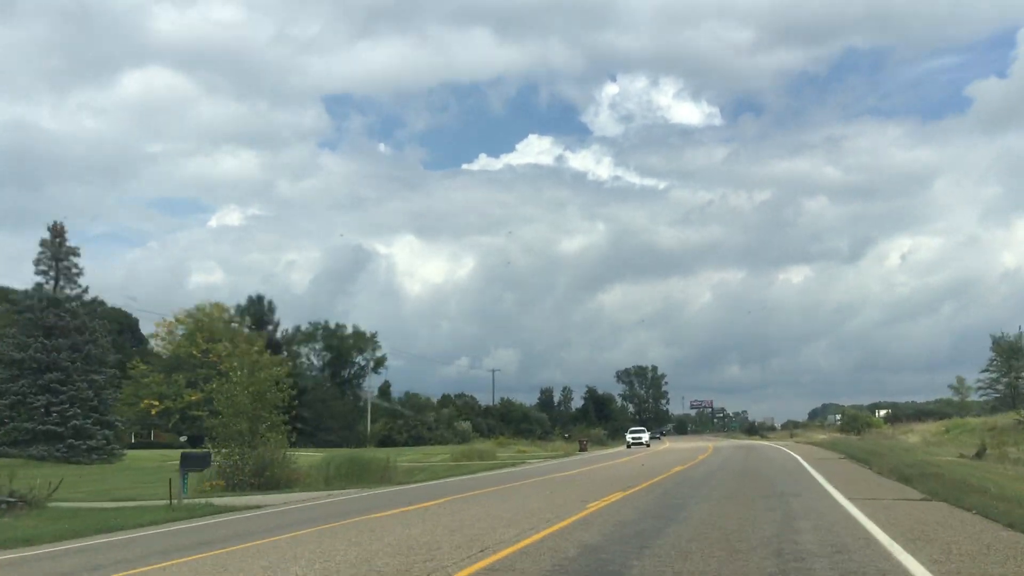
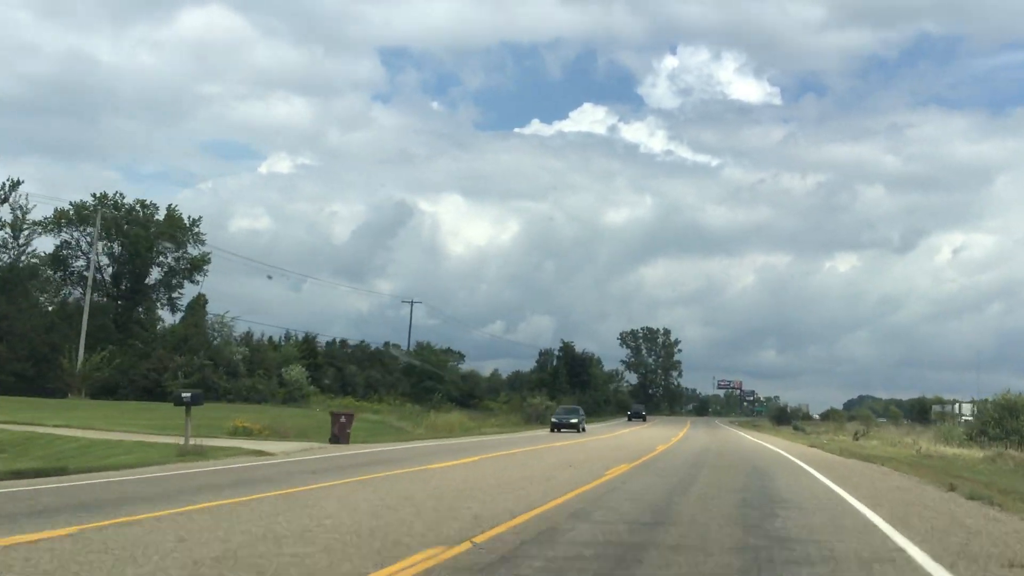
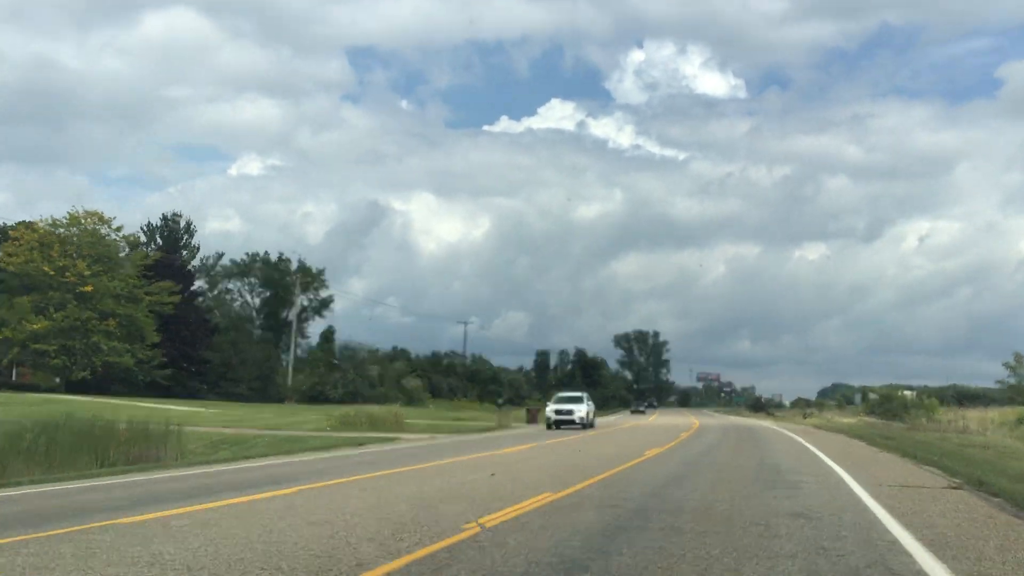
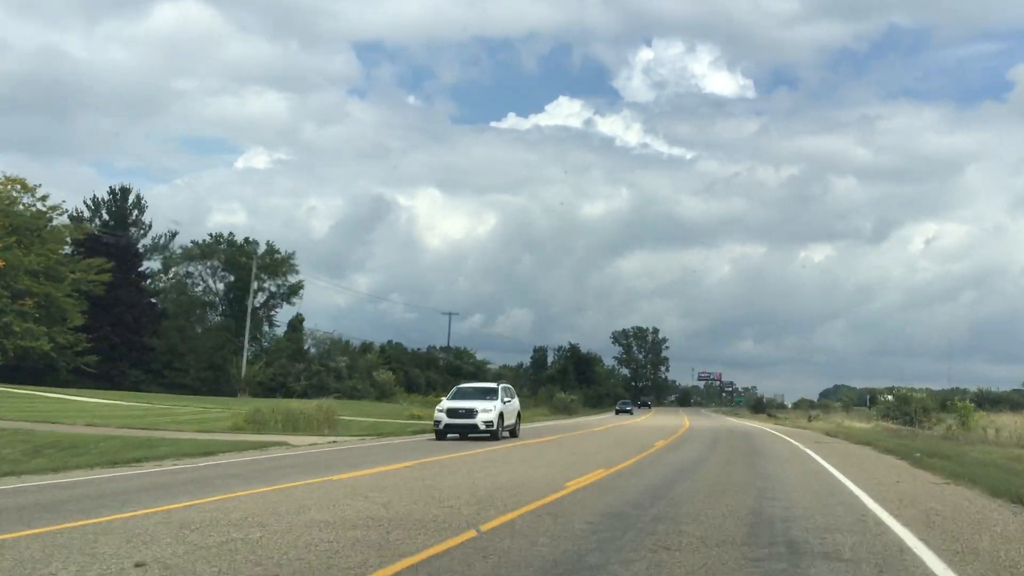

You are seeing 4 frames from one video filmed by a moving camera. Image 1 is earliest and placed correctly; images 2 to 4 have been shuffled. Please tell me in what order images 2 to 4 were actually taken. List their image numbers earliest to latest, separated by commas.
3, 4, 2
